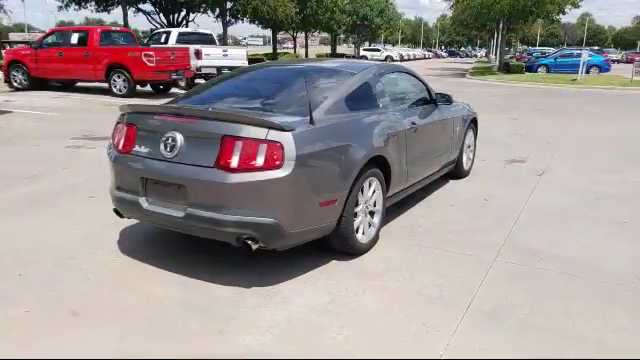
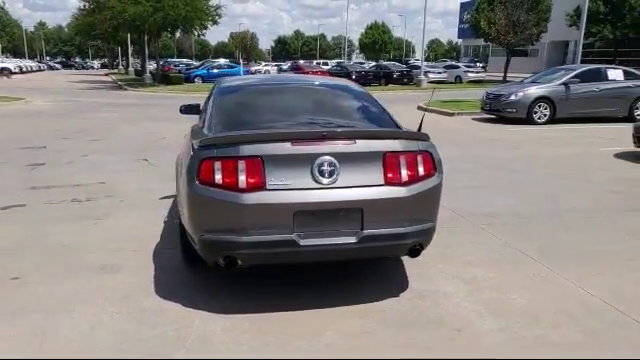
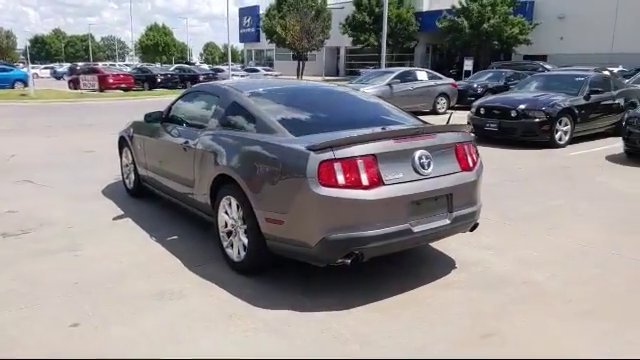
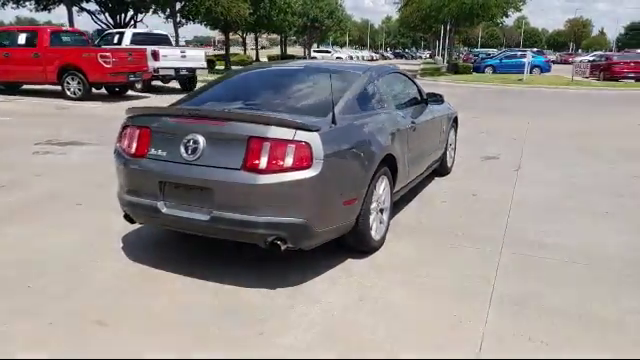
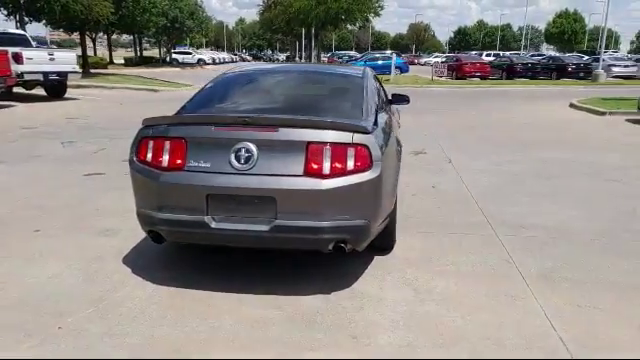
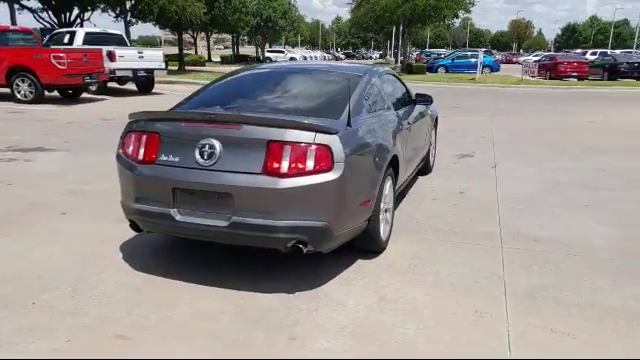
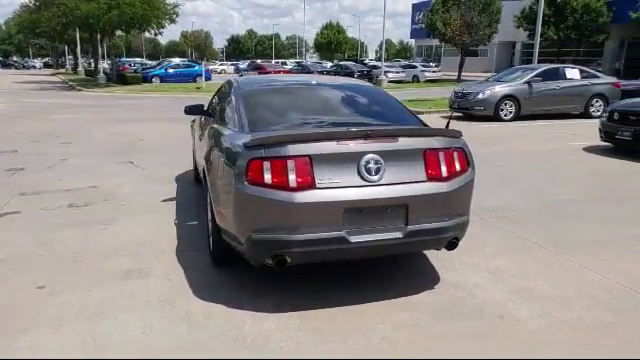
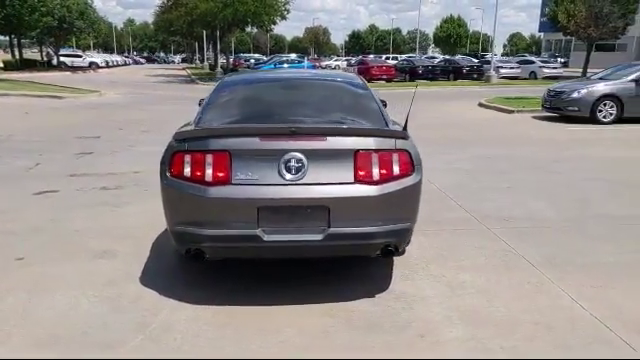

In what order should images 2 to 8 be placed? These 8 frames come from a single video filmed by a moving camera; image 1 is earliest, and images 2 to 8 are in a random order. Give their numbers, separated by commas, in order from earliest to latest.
4, 6, 5, 8, 2, 7, 3
